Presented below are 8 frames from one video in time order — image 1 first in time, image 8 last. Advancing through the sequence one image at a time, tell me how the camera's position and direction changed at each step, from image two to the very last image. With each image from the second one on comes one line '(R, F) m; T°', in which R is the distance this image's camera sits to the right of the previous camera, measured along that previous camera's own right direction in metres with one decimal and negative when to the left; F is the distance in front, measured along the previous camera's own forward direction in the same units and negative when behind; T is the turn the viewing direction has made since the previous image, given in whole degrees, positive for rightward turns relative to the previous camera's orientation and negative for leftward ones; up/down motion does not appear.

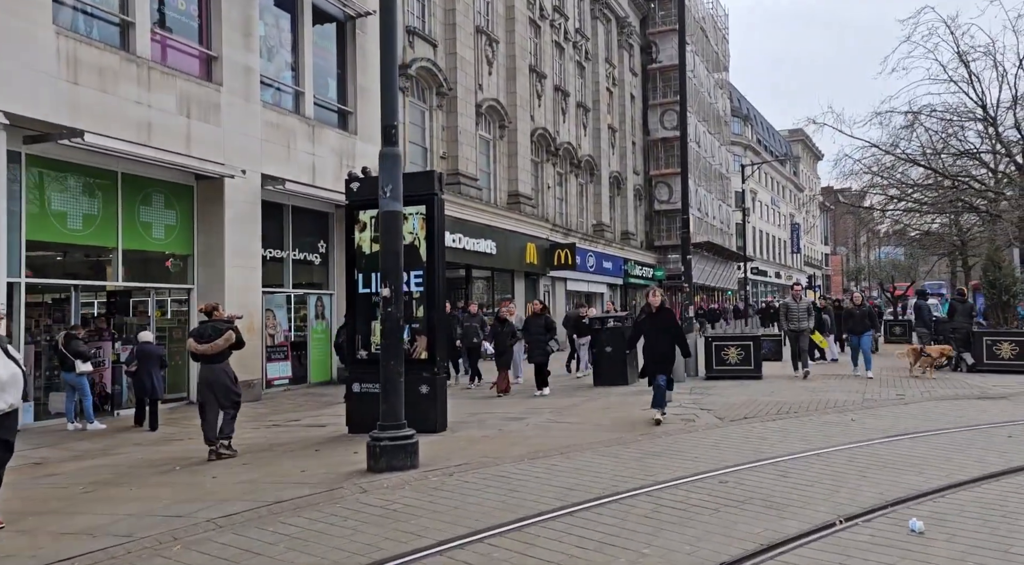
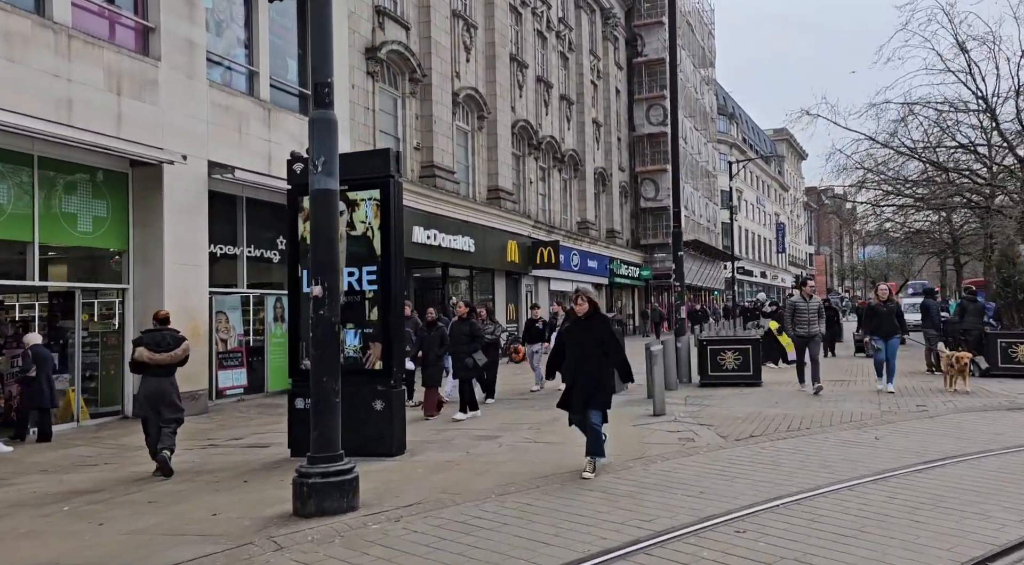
(+0.2, +1.5) m; +1°
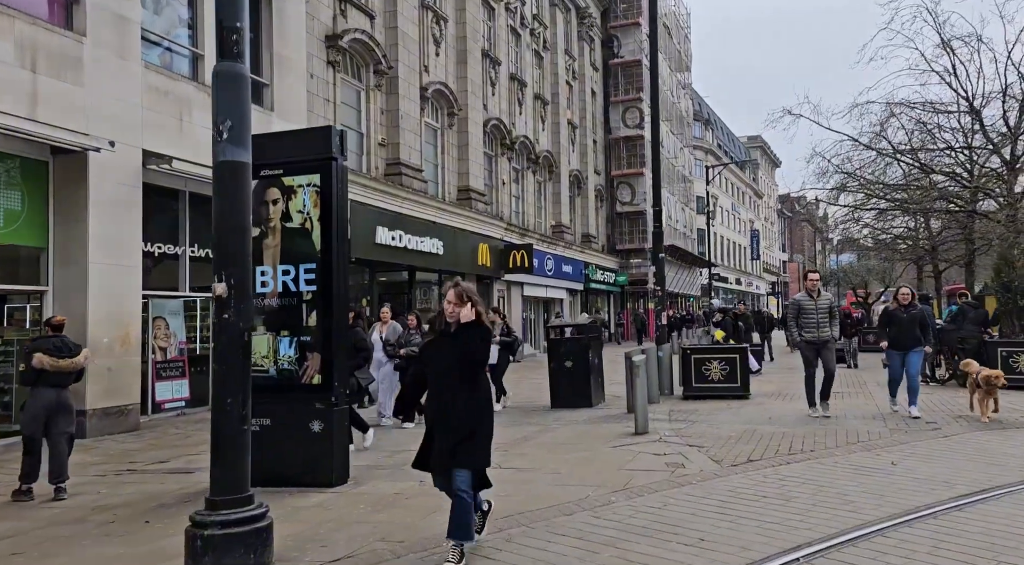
(+0.1, +1.3) m; +2°
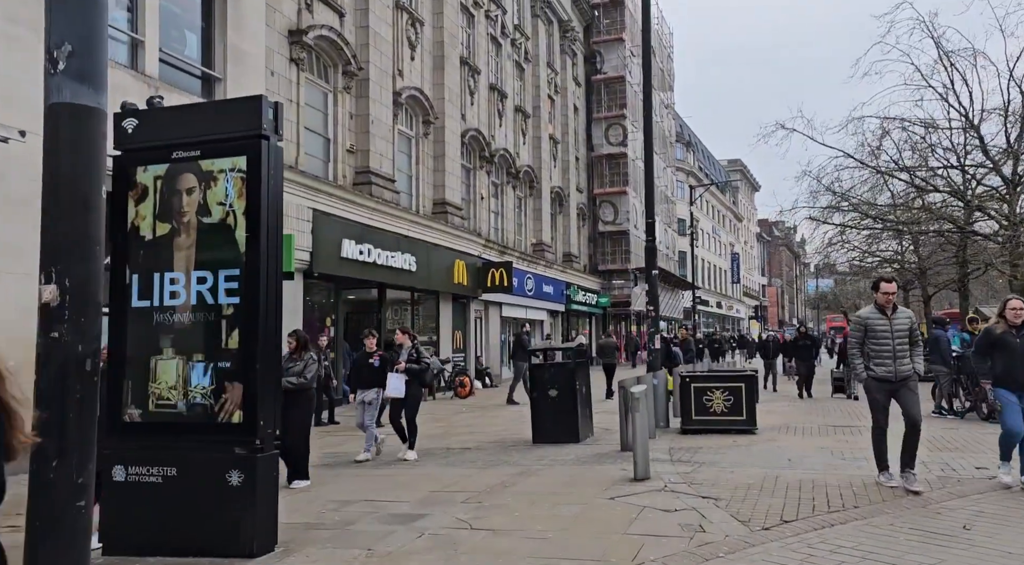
(0.0, +1.6) m; +1°
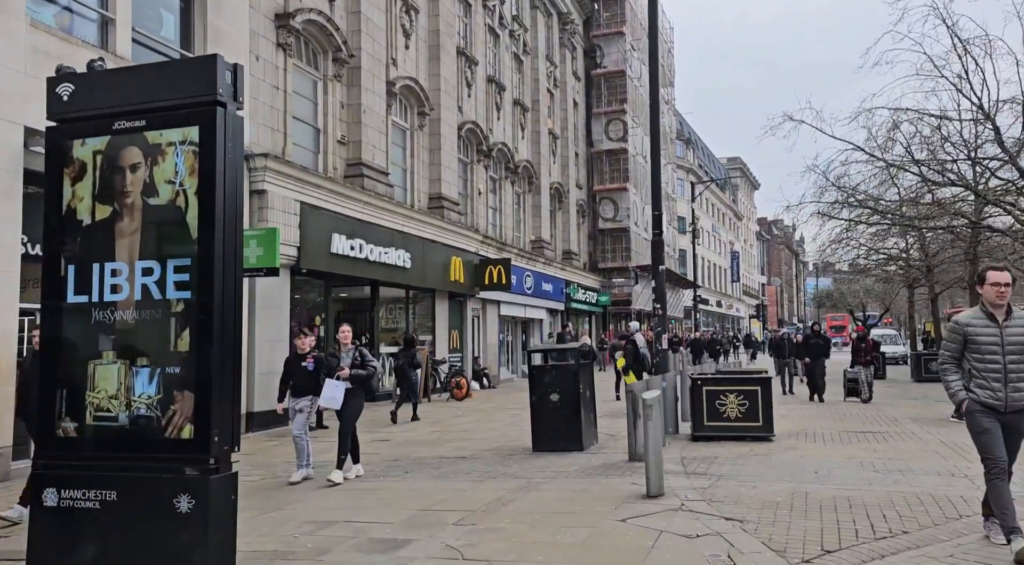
(0.0, +0.9) m; 0°
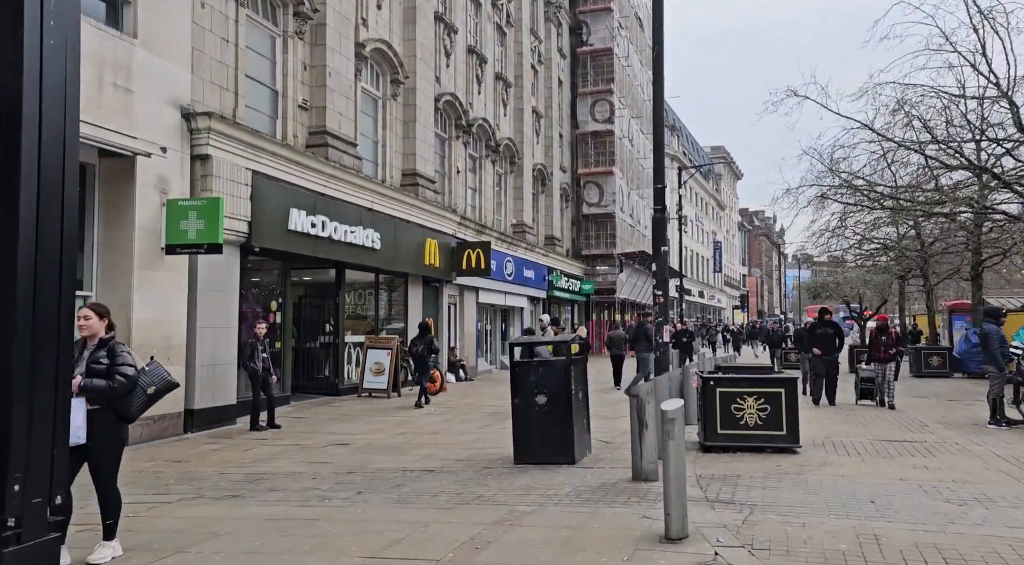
(0.0, +1.9) m; +1°
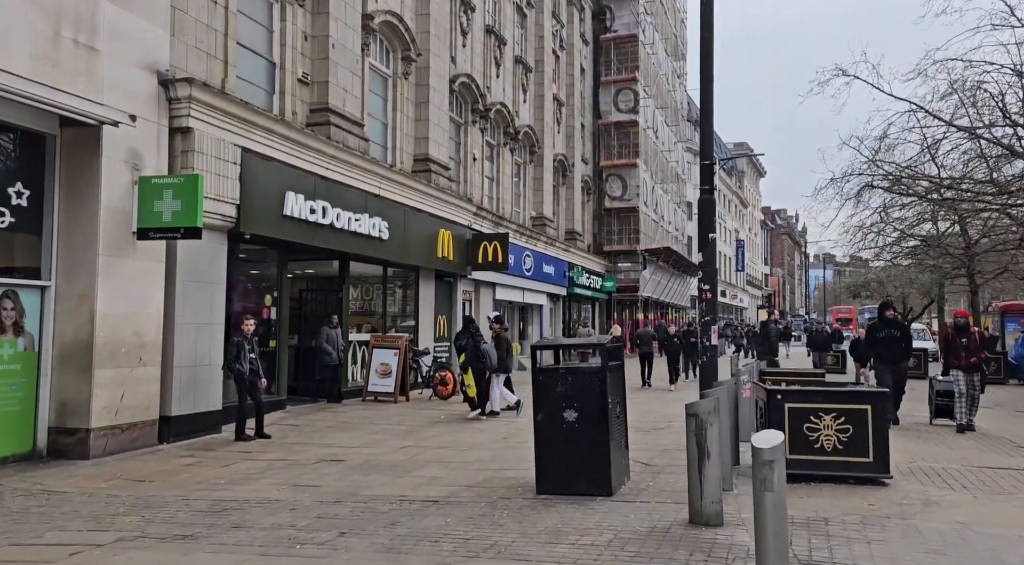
(-0.1, +1.7) m; -1°
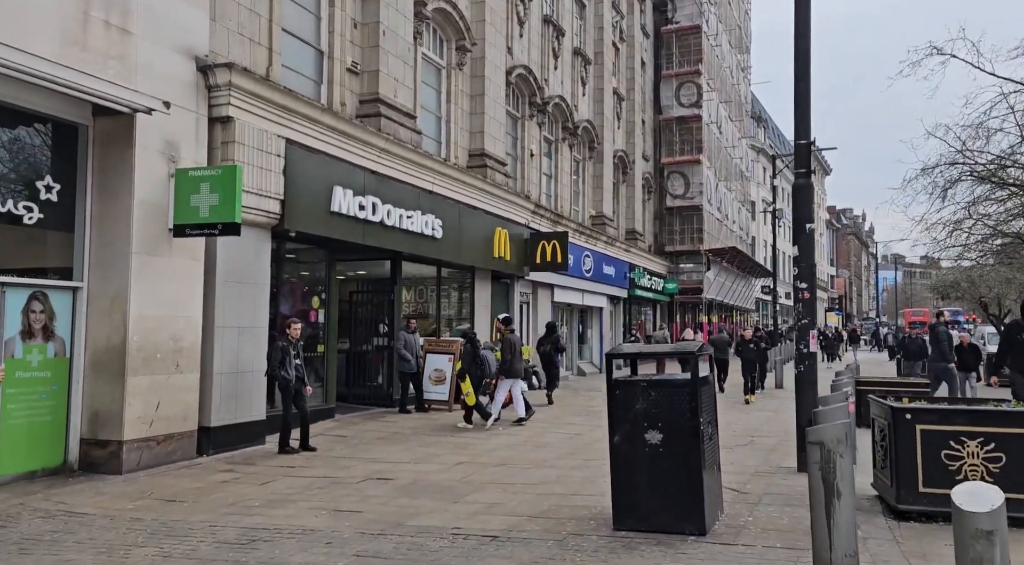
(-0.1, +1.1) m; -3°
